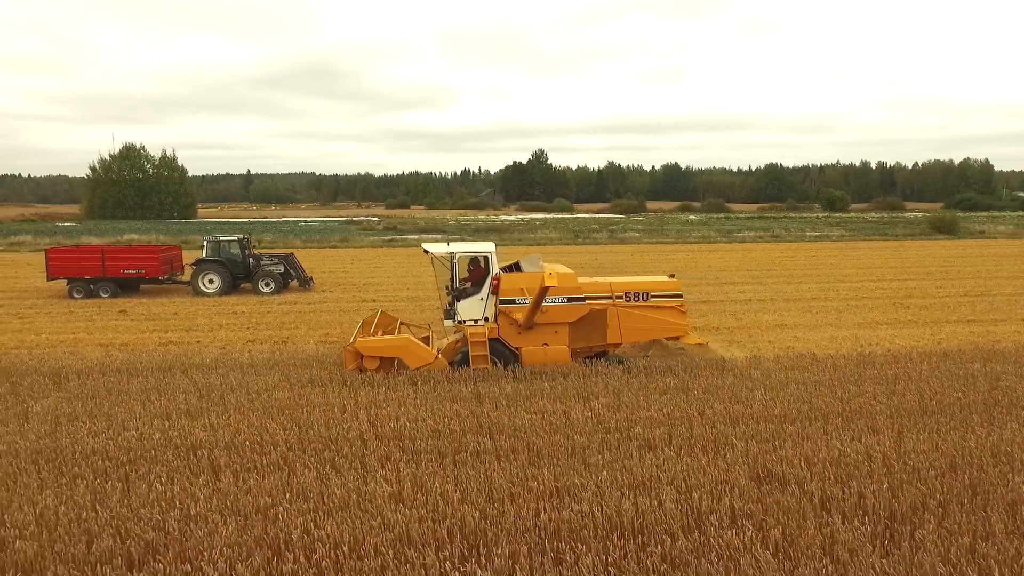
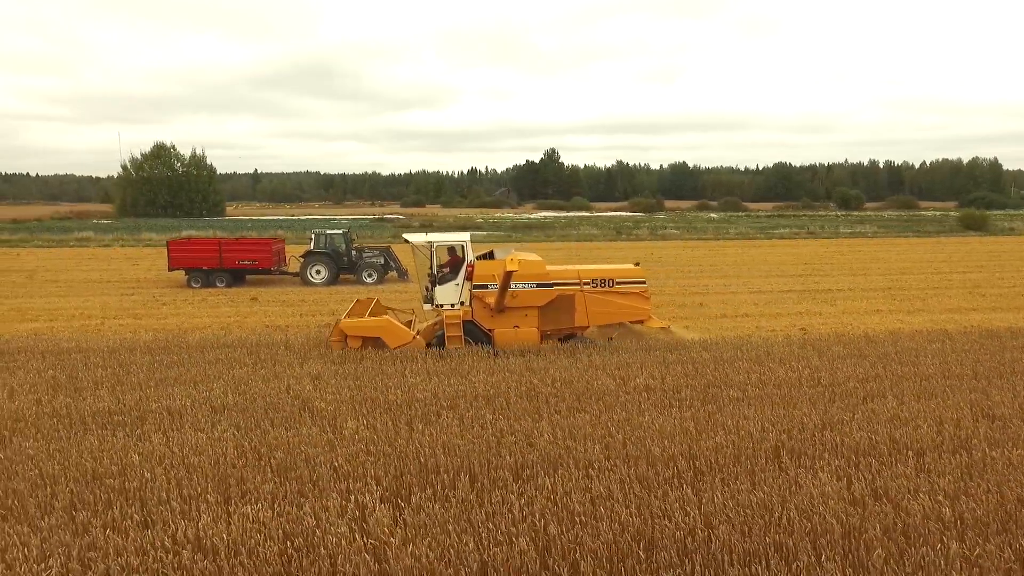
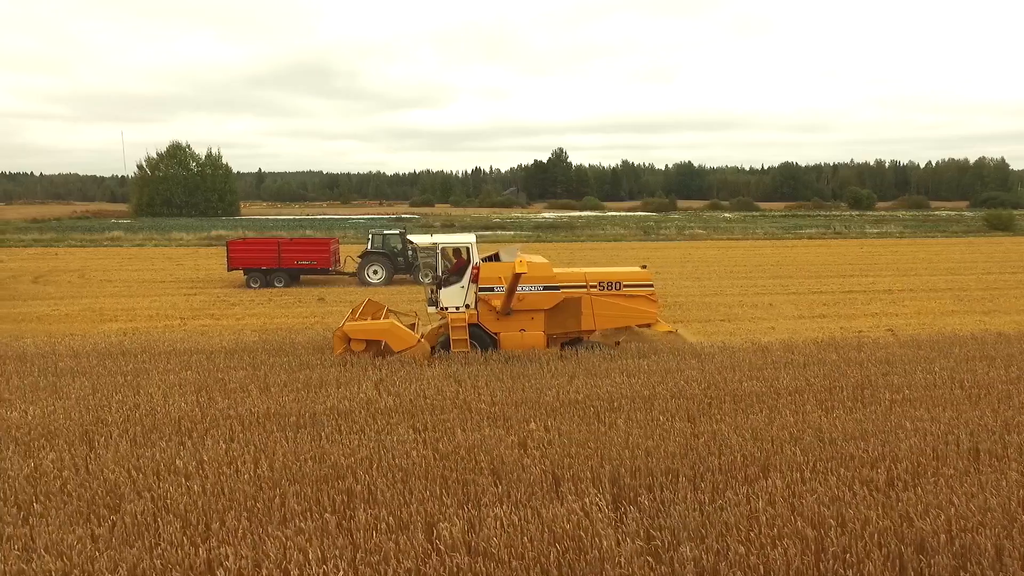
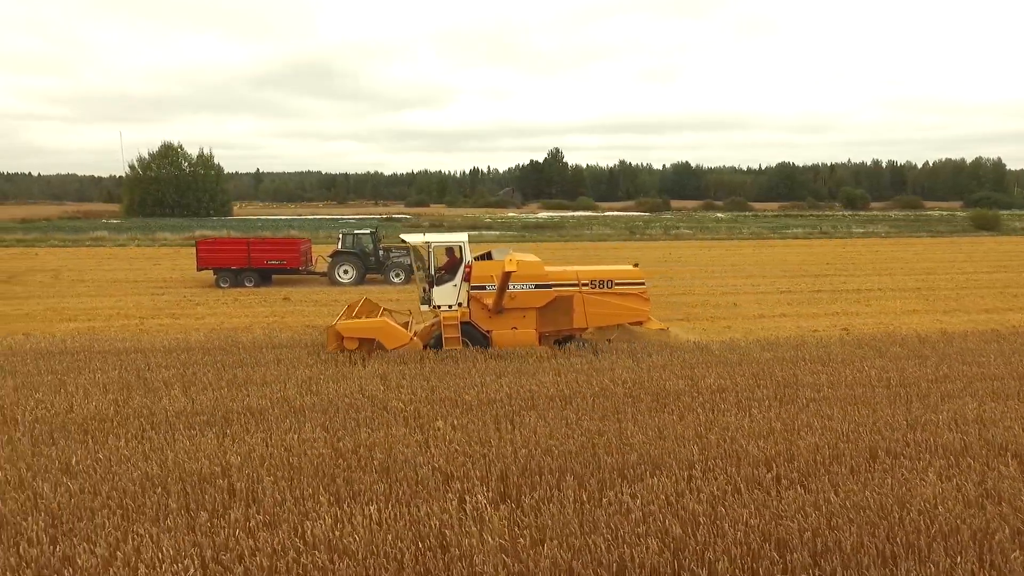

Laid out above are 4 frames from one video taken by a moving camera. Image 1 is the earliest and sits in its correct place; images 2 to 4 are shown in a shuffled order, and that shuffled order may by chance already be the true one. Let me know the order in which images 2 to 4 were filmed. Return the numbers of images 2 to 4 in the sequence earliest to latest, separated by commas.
2, 4, 3
